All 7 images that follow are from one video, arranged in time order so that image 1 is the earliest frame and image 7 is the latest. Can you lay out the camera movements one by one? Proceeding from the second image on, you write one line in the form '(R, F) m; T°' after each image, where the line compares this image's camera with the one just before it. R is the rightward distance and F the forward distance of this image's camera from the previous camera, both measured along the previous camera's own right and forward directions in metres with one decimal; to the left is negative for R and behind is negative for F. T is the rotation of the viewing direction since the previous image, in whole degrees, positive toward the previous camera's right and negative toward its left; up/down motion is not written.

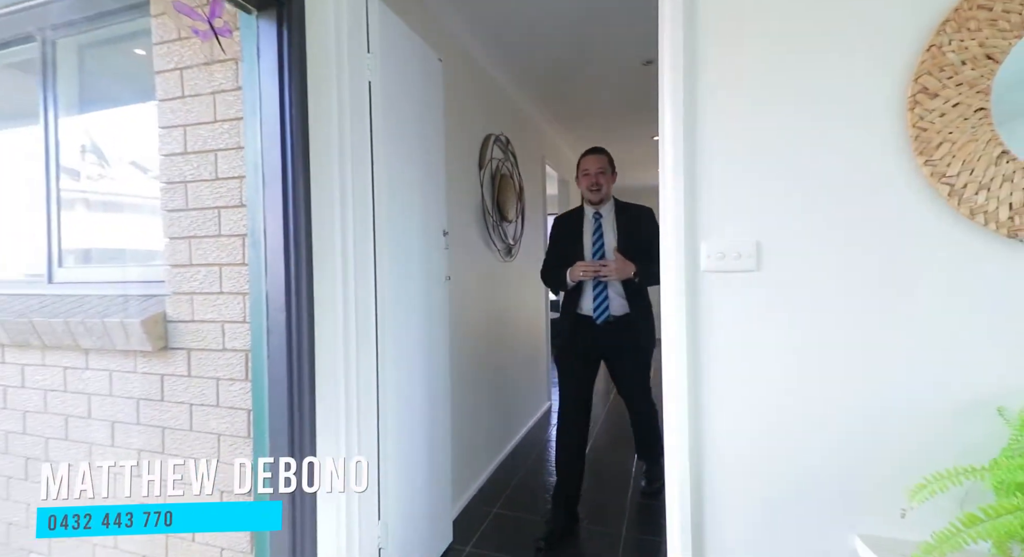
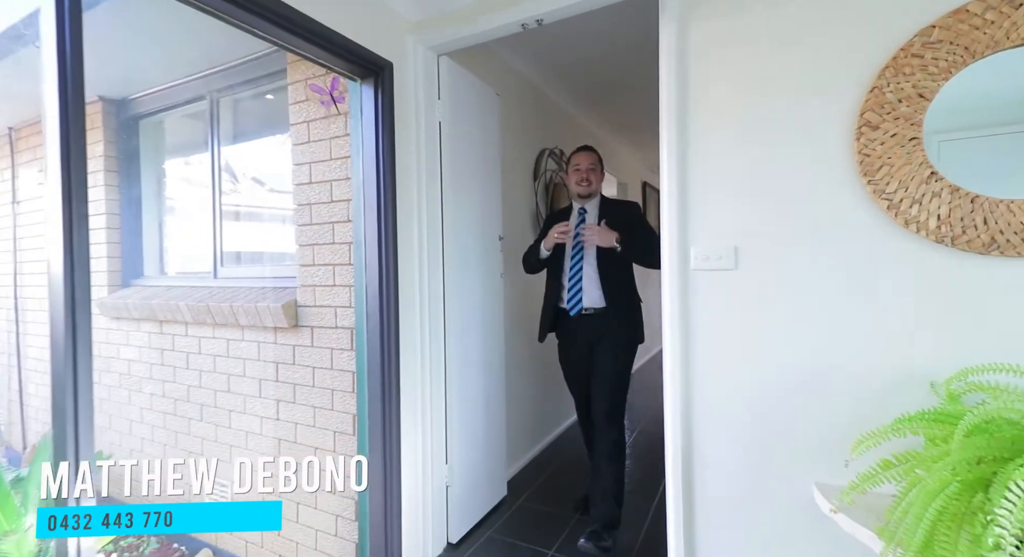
(+0.1, -0.3) m; -9°
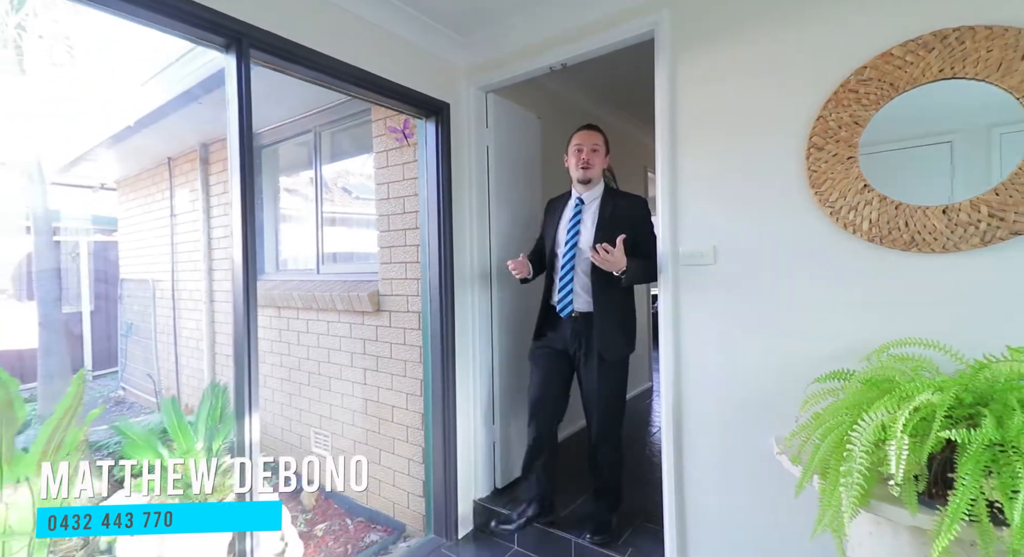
(+0.2, -0.4) m; -9°
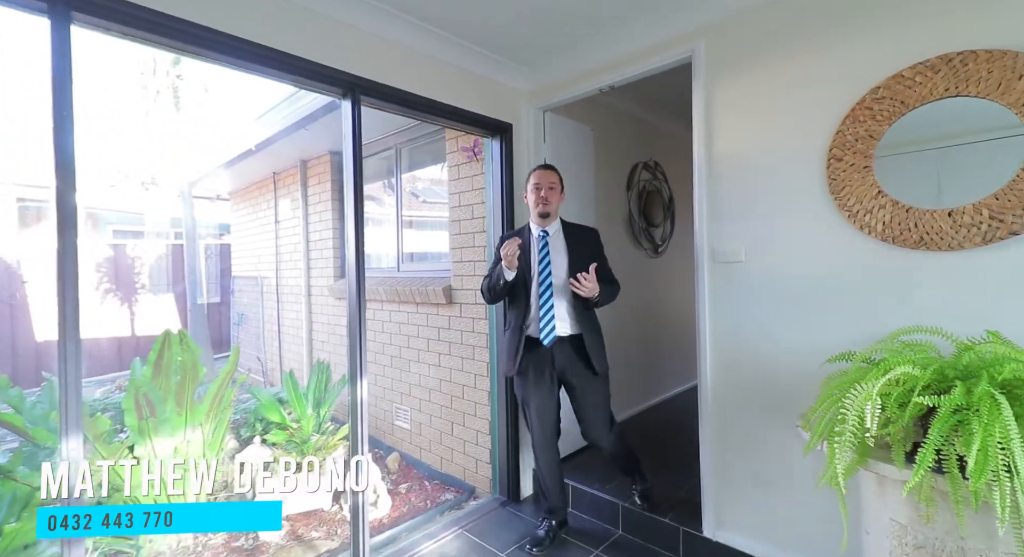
(0.0, -0.3) m; -7°
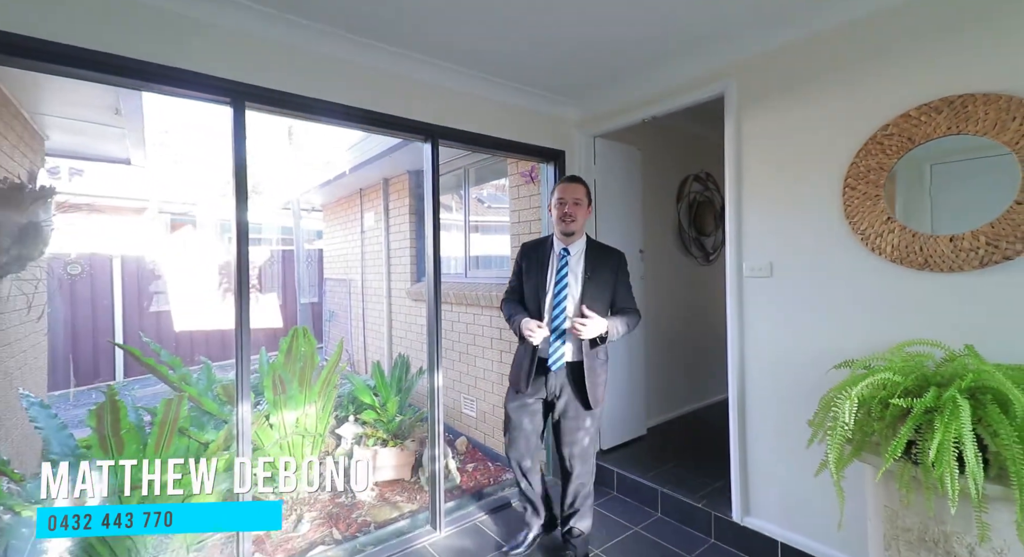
(+0.1, -0.4) m; -8°
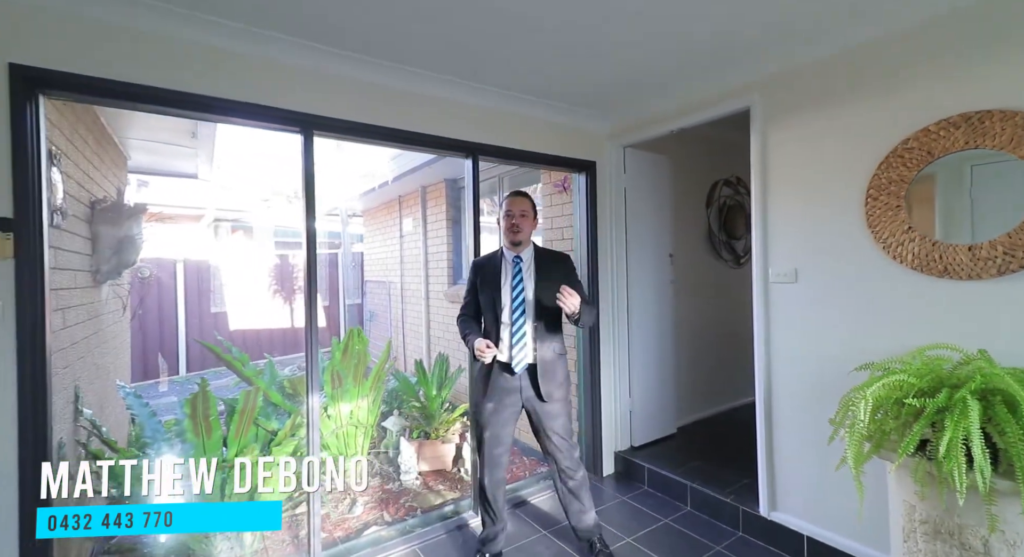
(0.0, -0.2) m; -3°
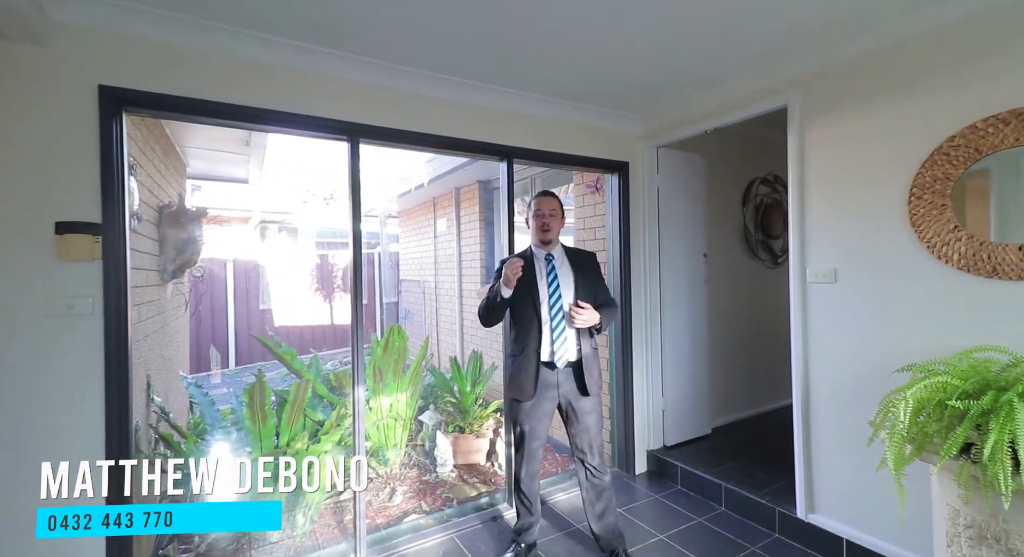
(0.0, -0.1) m; -4°
